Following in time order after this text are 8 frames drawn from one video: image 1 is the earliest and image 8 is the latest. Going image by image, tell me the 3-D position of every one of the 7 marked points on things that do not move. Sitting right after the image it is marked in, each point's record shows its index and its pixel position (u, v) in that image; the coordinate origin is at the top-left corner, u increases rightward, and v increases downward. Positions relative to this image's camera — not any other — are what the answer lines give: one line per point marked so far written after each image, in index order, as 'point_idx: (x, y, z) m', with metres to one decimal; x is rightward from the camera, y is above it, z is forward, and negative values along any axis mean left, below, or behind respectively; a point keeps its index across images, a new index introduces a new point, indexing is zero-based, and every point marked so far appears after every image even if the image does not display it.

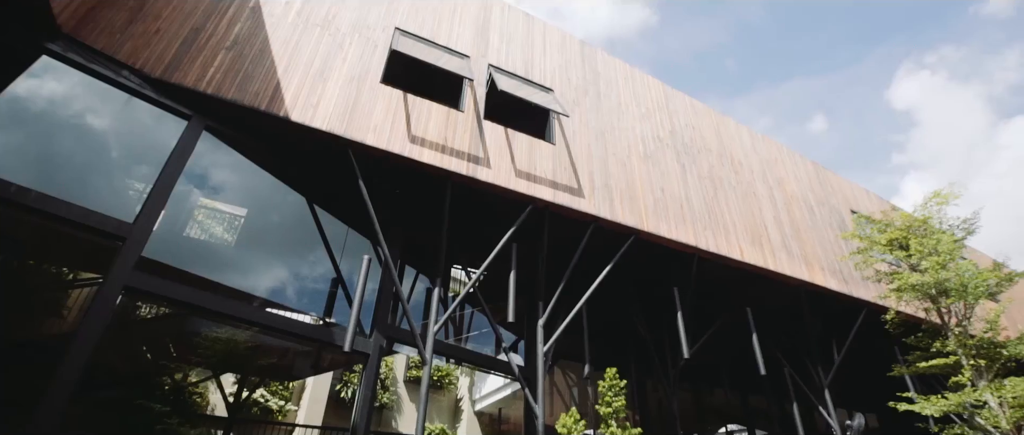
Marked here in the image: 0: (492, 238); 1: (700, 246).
0: (-0.4, -0.4, +9.0) m
1: (+3.2, -0.5, +8.6) m
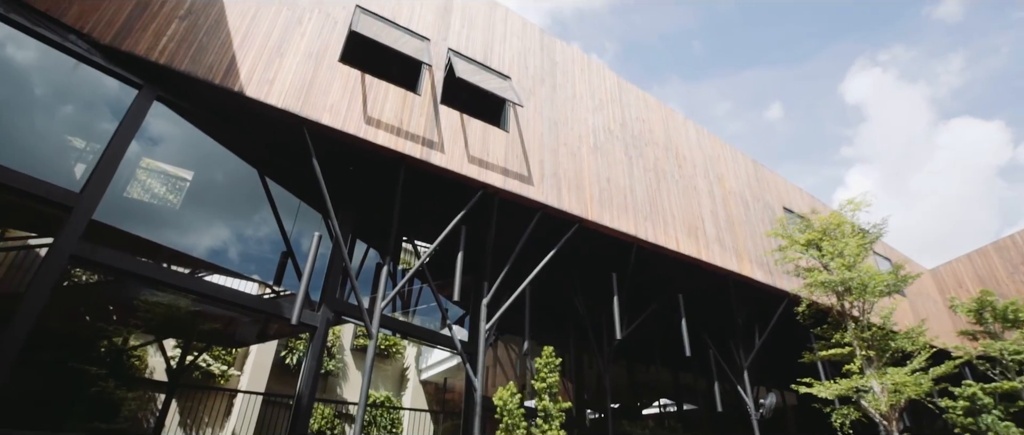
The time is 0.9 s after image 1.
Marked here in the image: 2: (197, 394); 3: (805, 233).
0: (-1.2, -0.1, +9.2) m
1: (+2.3, -0.3, +9.2) m
2: (-4.5, -2.4, +7.1) m
3: (+6.0, -0.4, +10.8) m
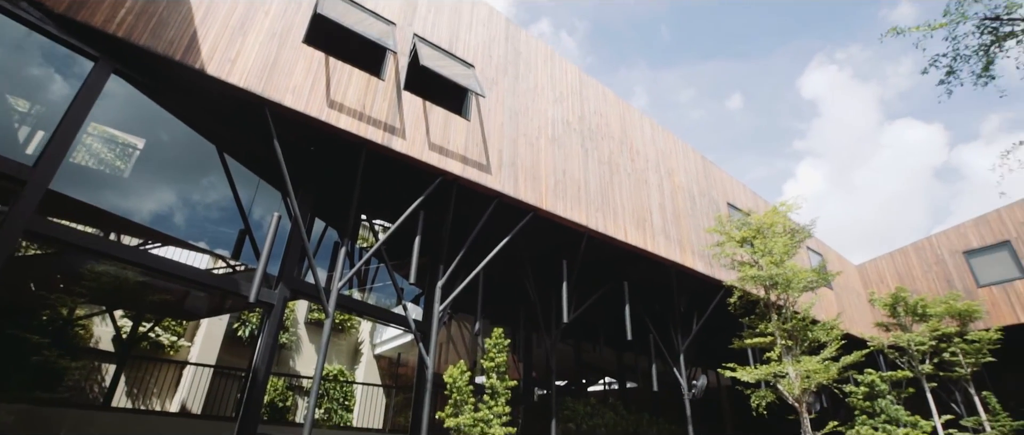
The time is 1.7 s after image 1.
0: (-2.0, +0.3, +9.5) m
1: (+1.5, -0.1, +9.7) m
2: (-5.2, -2.1, +7.1) m
3: (+5.1, -0.3, +11.5) m
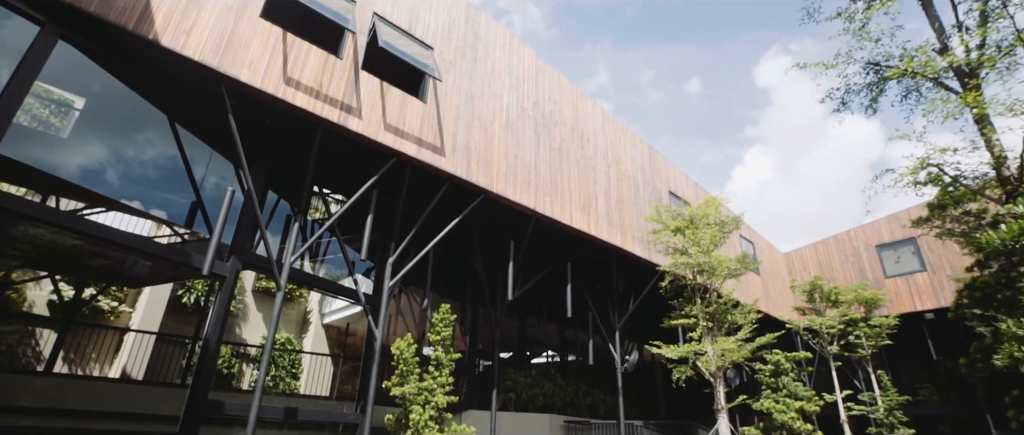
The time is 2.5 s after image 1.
0: (-3.0, +0.7, +9.7) m
1: (+0.5, +0.2, +10.2) m
2: (-6.0, -1.6, +7.2) m
3: (+3.9, -0.1, +12.4) m
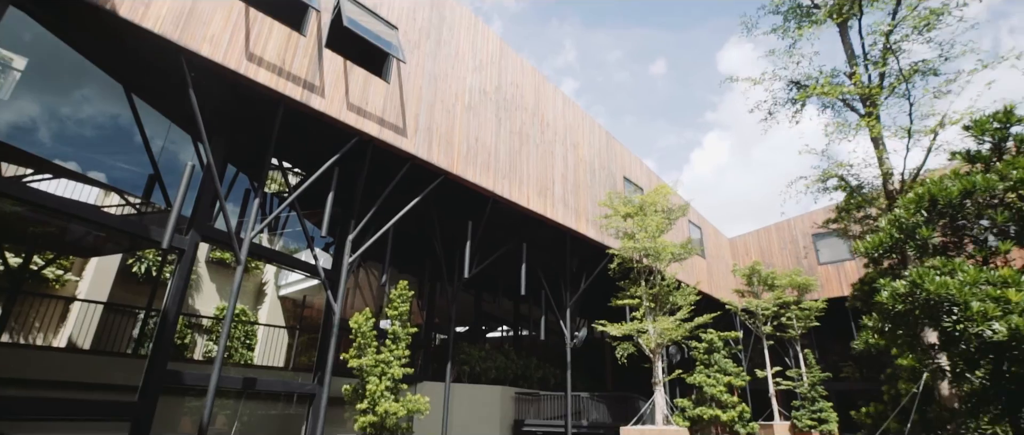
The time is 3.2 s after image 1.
0: (-3.7, +1.2, +9.7) m
1: (-0.3, +0.5, +10.6) m
2: (-6.7, -1.2, +7.1) m
3: (+2.9, +0.3, +13.0) m
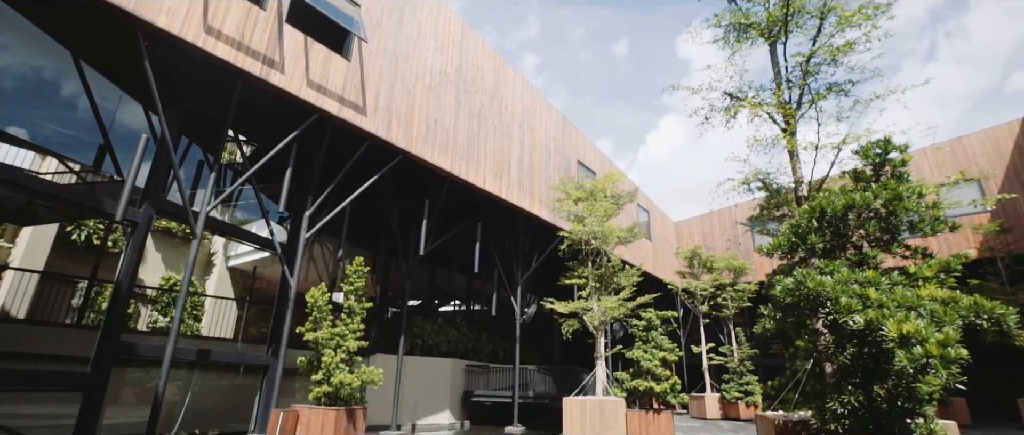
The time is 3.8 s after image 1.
0: (-4.5, +1.7, +9.7) m
1: (-1.3, +1.0, +10.8) m
2: (-7.3, -0.7, +7.0) m
3: (+1.8, +0.7, +13.6) m
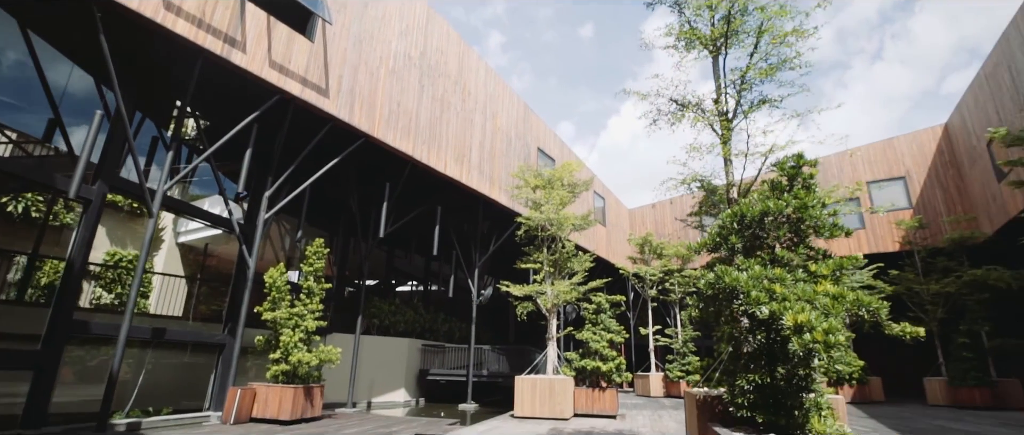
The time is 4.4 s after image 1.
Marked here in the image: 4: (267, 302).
0: (-5.2, +2.1, +9.6) m
1: (-2.1, +1.3, +11.0) m
2: (-7.9, -0.3, +6.7) m
3: (+0.7, +1.1, +14.0) m
4: (-4.4, -1.5, +9.2) m
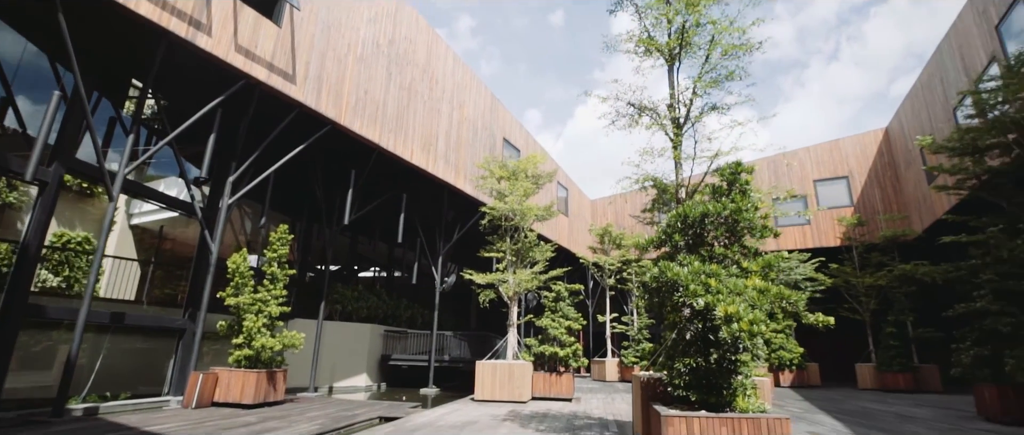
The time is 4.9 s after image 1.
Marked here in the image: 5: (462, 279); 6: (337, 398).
0: (-5.9, +2.3, +9.4) m
1: (-2.9, +1.6, +11.1) m
2: (-8.4, -0.1, +6.5) m
3: (-0.3, +1.4, +14.3) m
4: (-5.1, -1.2, +9.2) m
5: (-1.9, -2.4, +19.9) m
6: (-3.8, -4.0, +11.2) m
